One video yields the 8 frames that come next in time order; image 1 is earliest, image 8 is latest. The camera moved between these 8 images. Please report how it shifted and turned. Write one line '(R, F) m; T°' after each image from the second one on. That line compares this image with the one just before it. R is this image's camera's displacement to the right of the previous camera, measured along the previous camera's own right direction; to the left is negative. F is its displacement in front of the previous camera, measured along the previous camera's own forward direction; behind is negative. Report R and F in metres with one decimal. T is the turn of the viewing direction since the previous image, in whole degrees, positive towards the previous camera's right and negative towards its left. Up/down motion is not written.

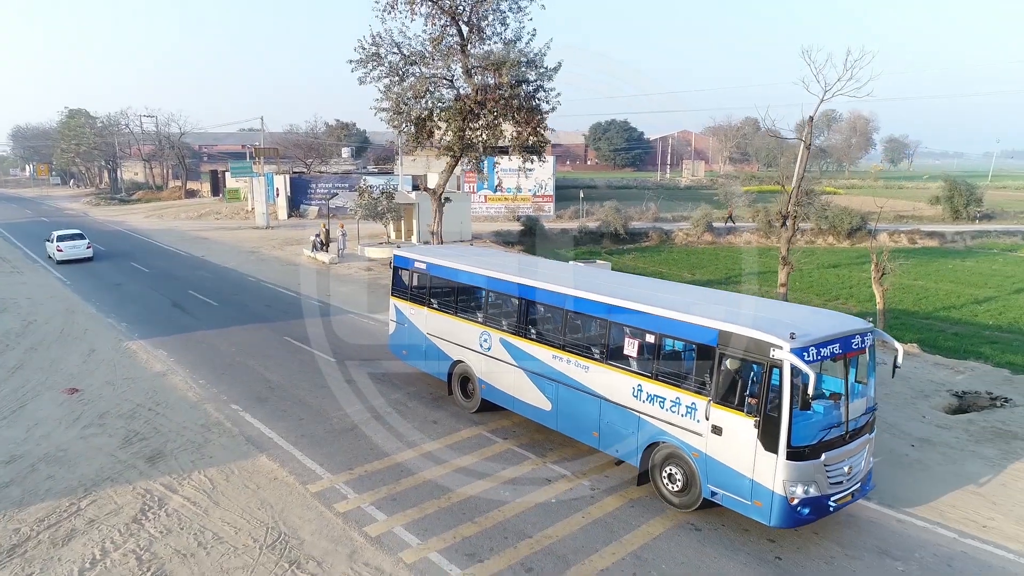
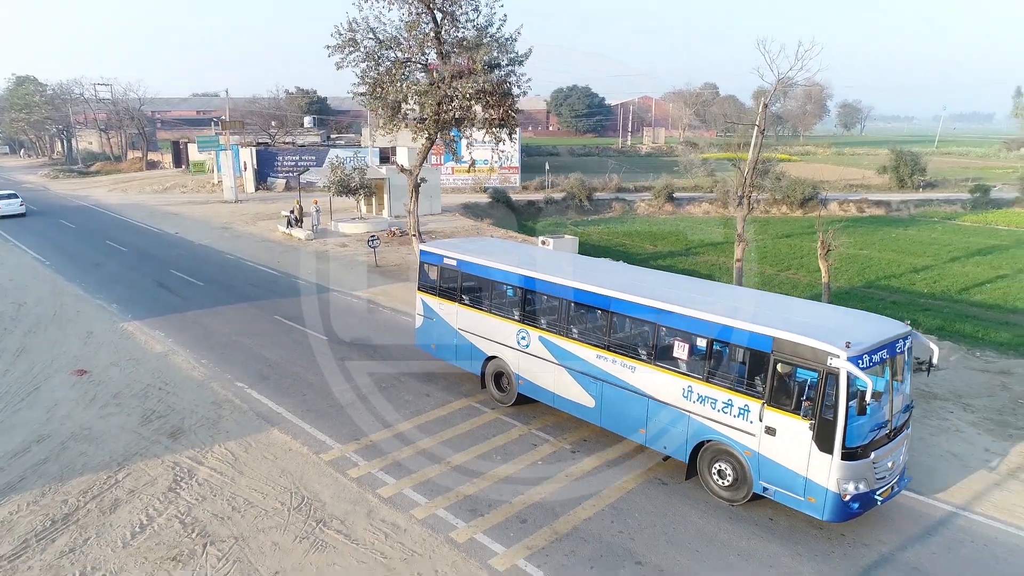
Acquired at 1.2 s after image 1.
(-0.4, -1.1) m; +3°
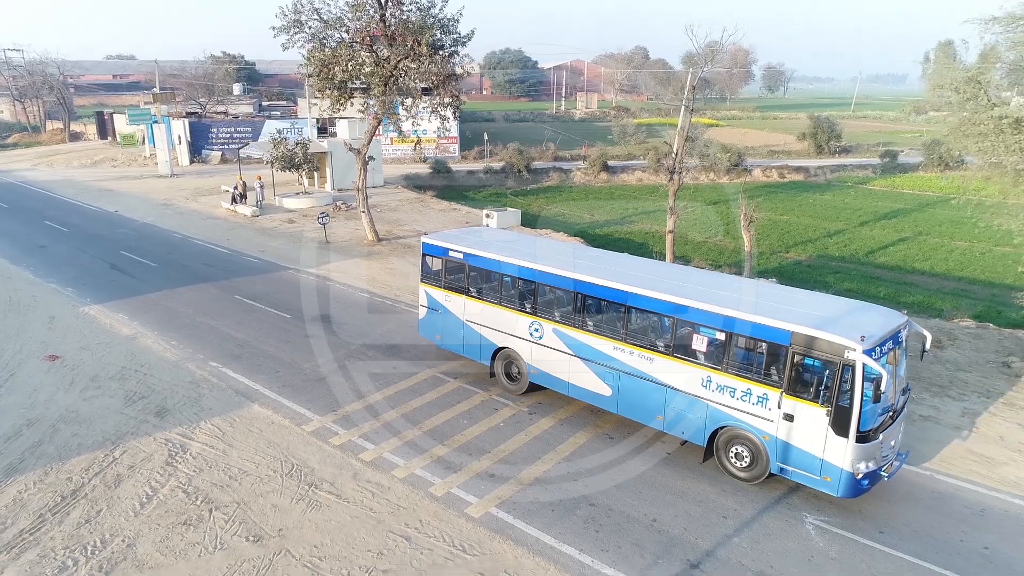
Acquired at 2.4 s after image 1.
(-0.4, -1.1) m; +5°
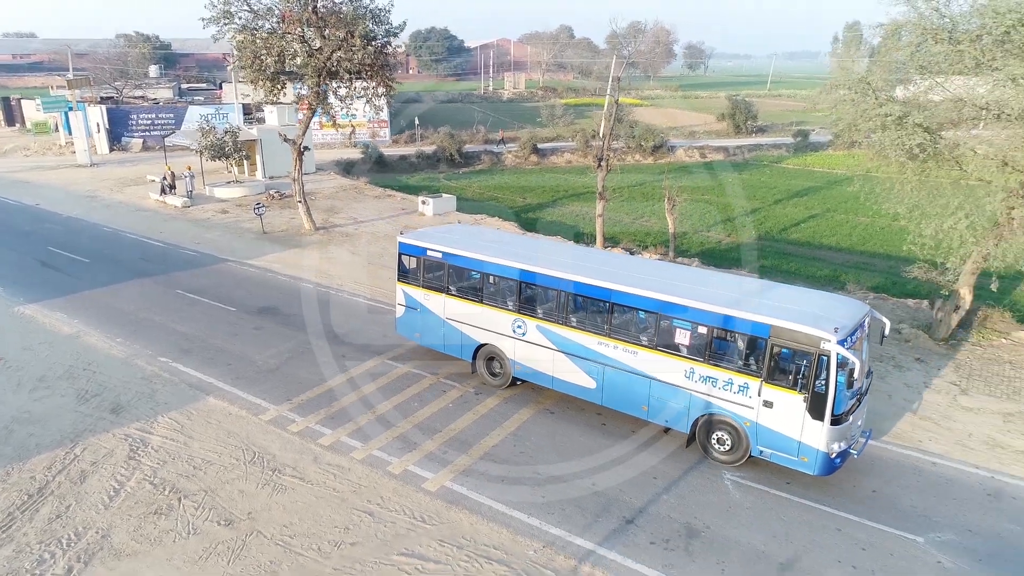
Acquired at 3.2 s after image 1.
(-0.2, -0.8) m; +5°
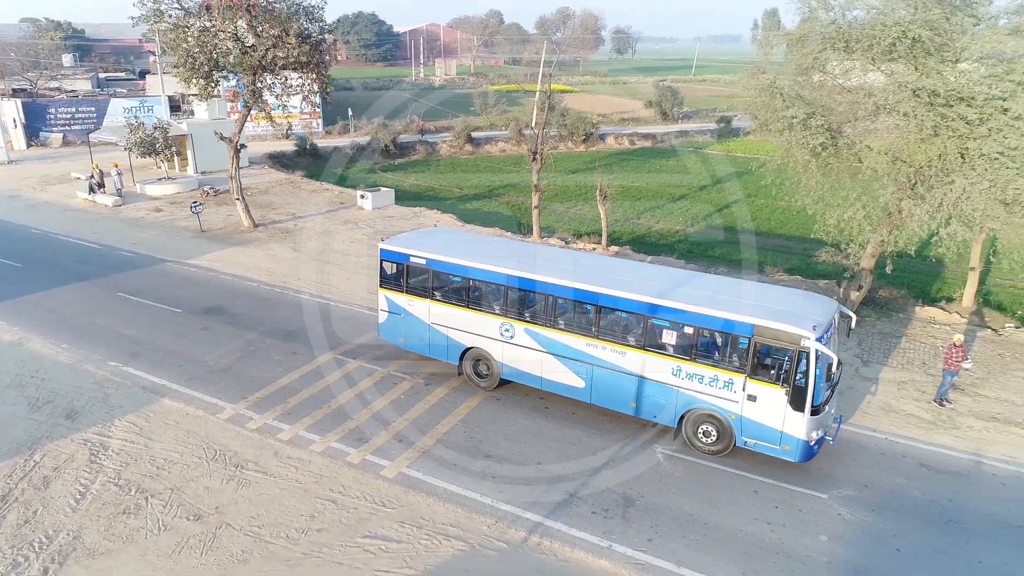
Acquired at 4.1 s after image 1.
(-0.1, -0.8) m; +5°
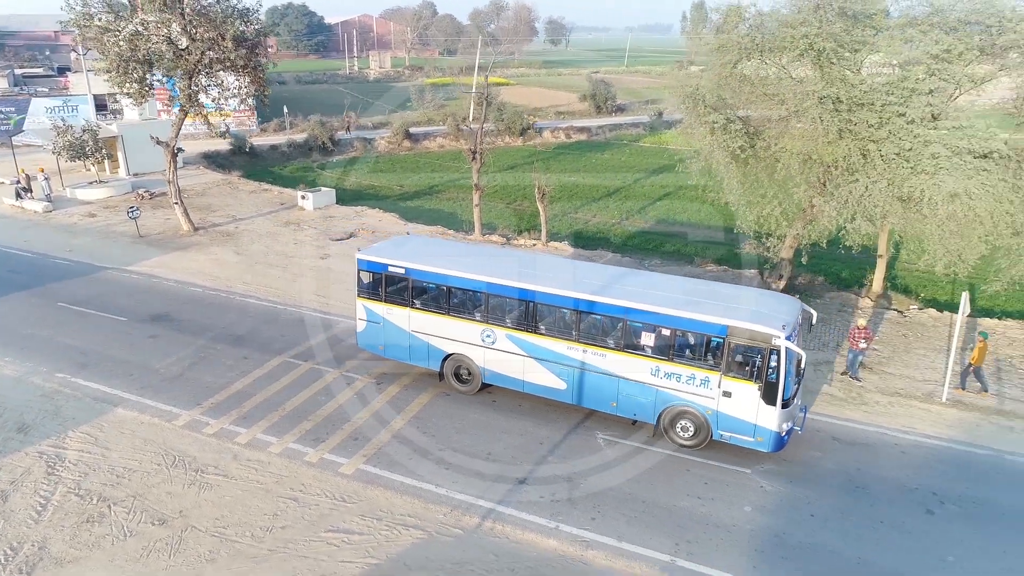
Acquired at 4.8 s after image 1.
(-0.1, -0.7) m; +5°
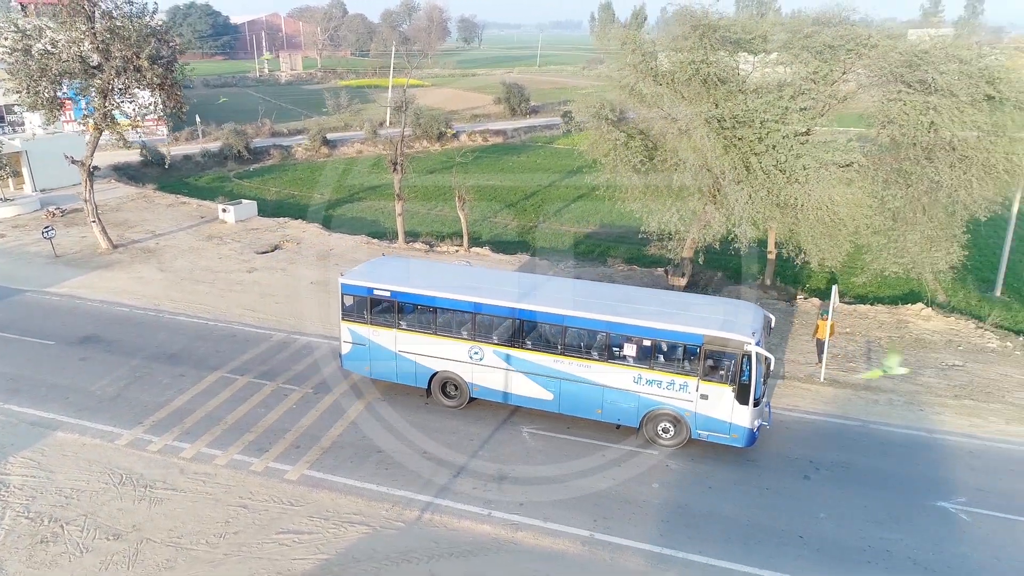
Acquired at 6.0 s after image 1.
(-0.1, -1.1) m; +6°
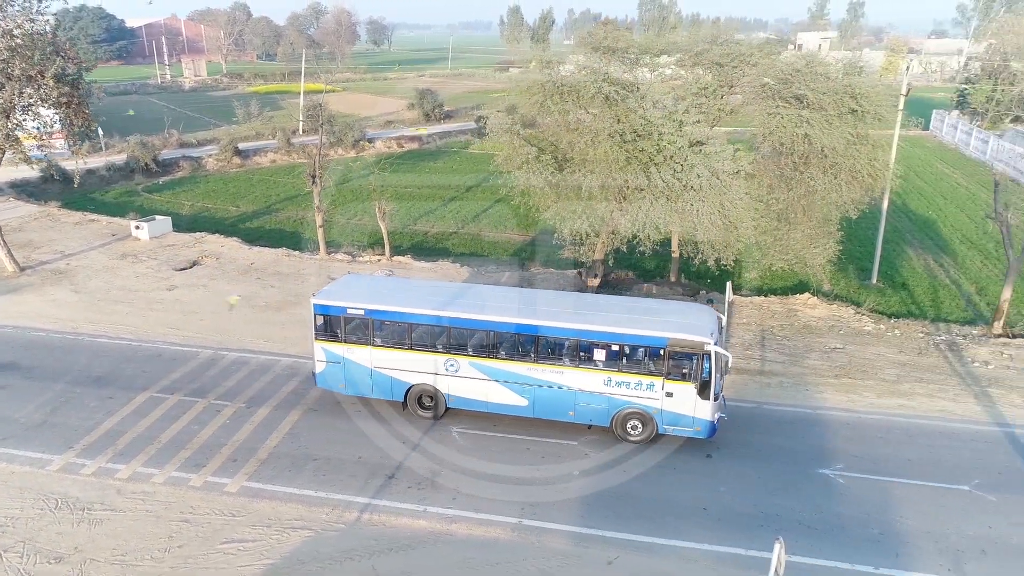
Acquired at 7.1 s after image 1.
(-0.1, -0.9) m; +6°
